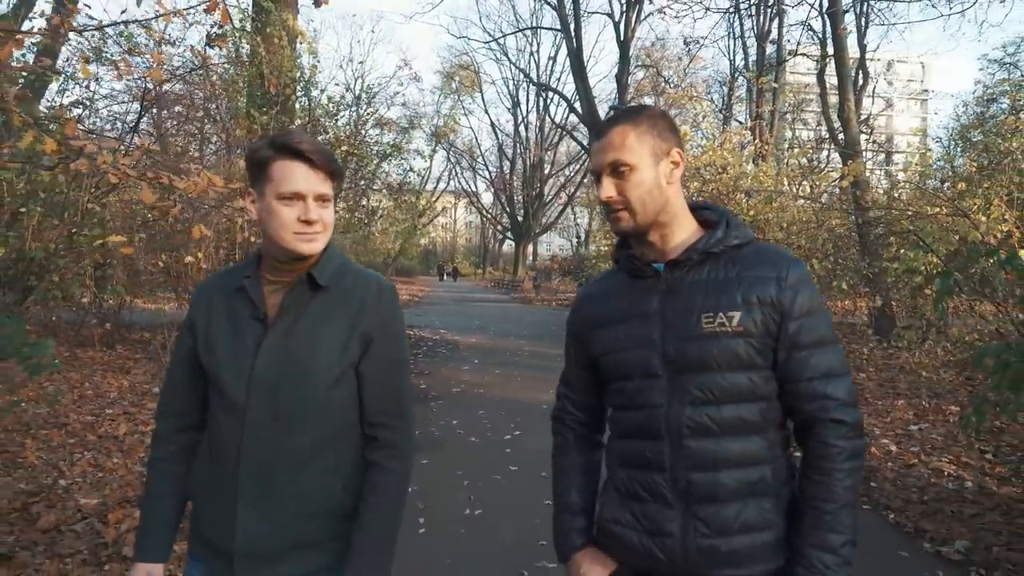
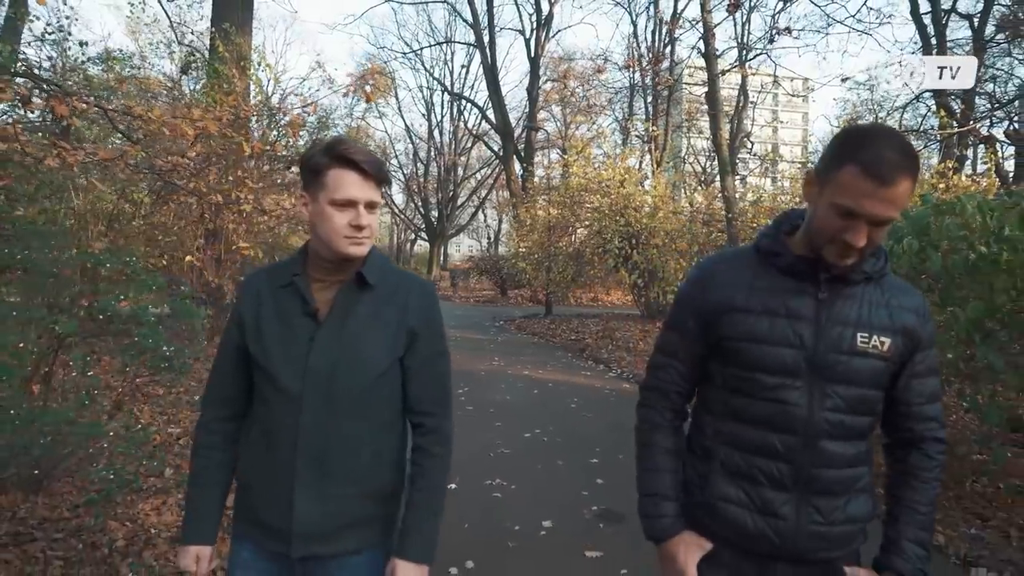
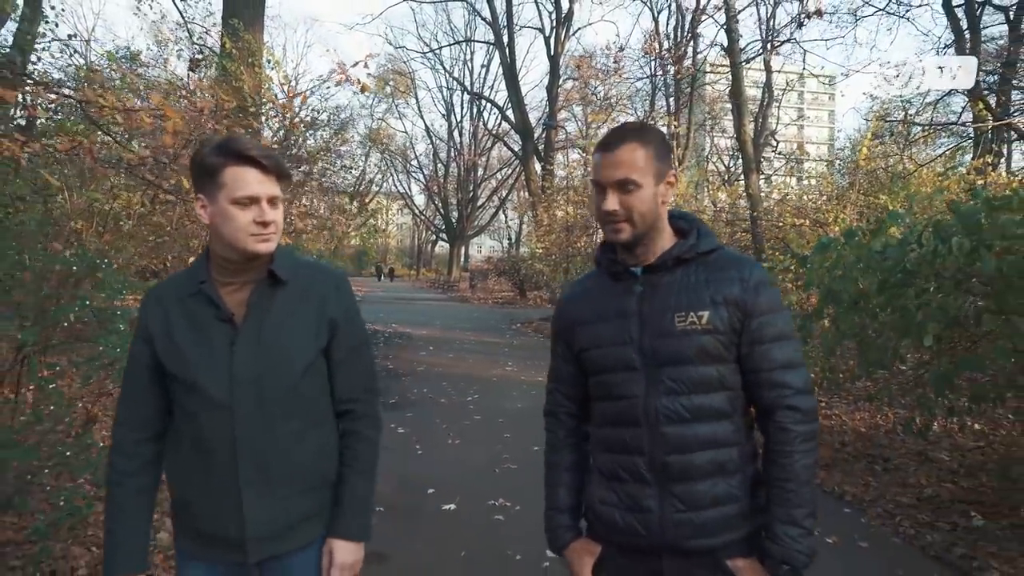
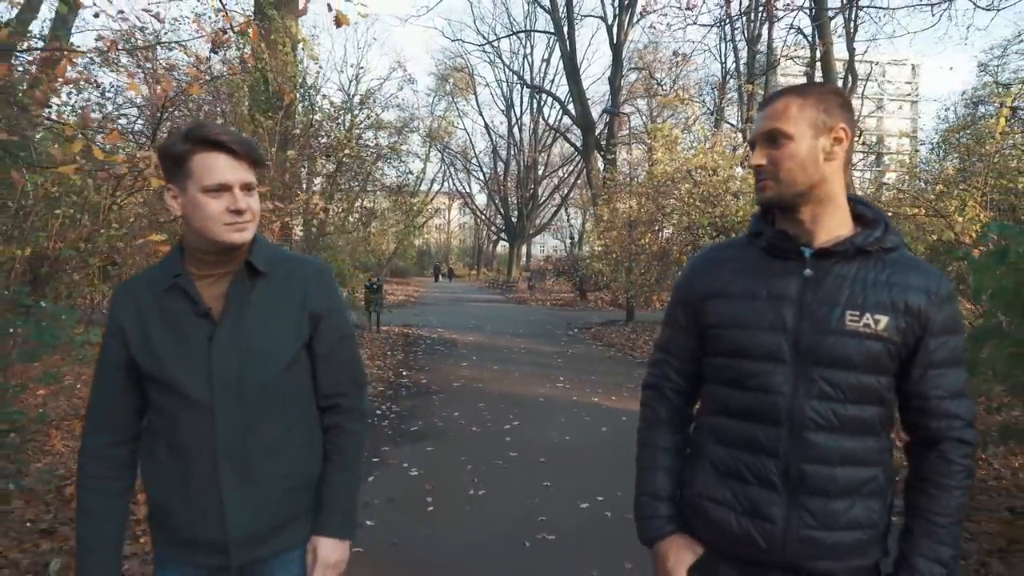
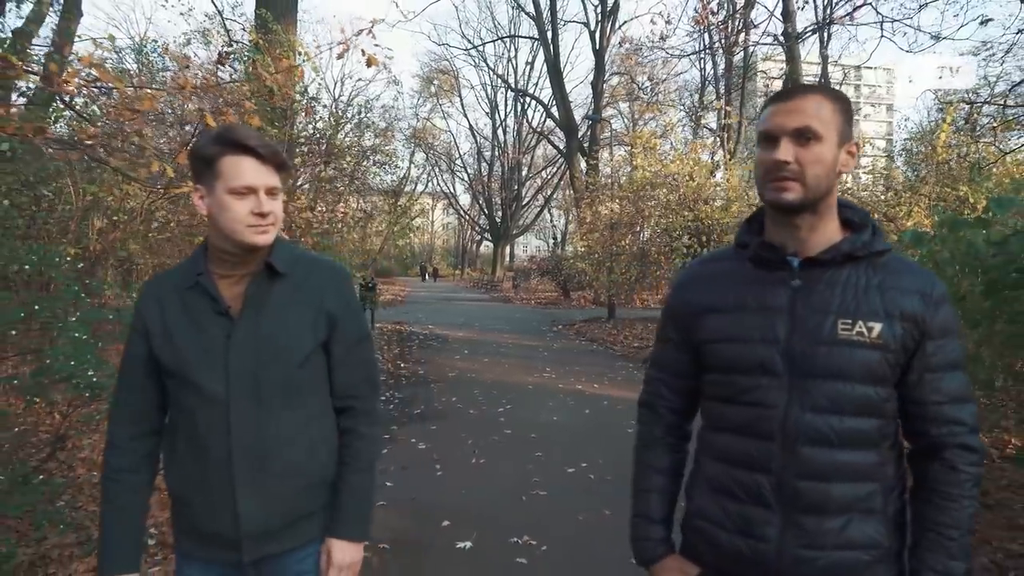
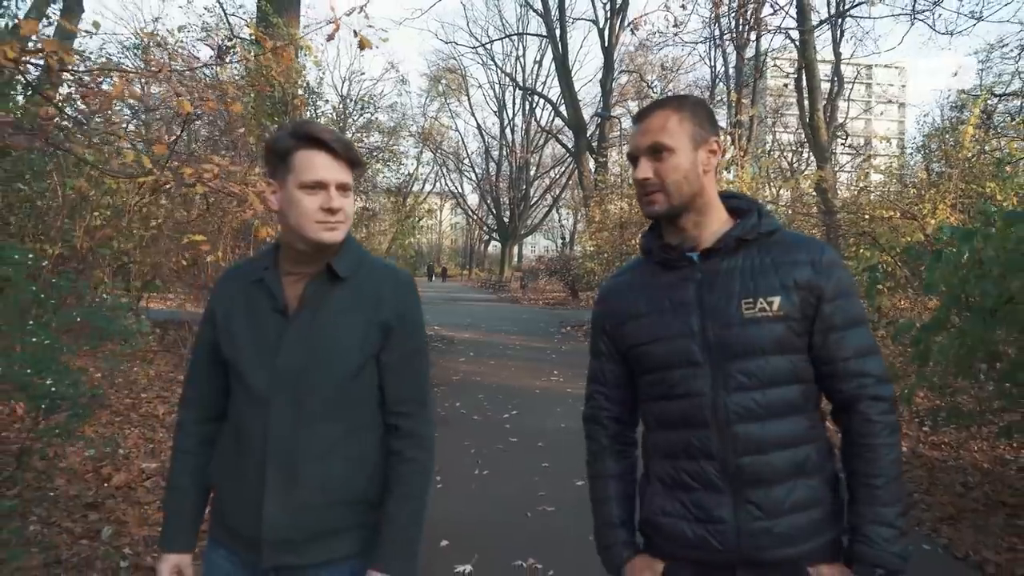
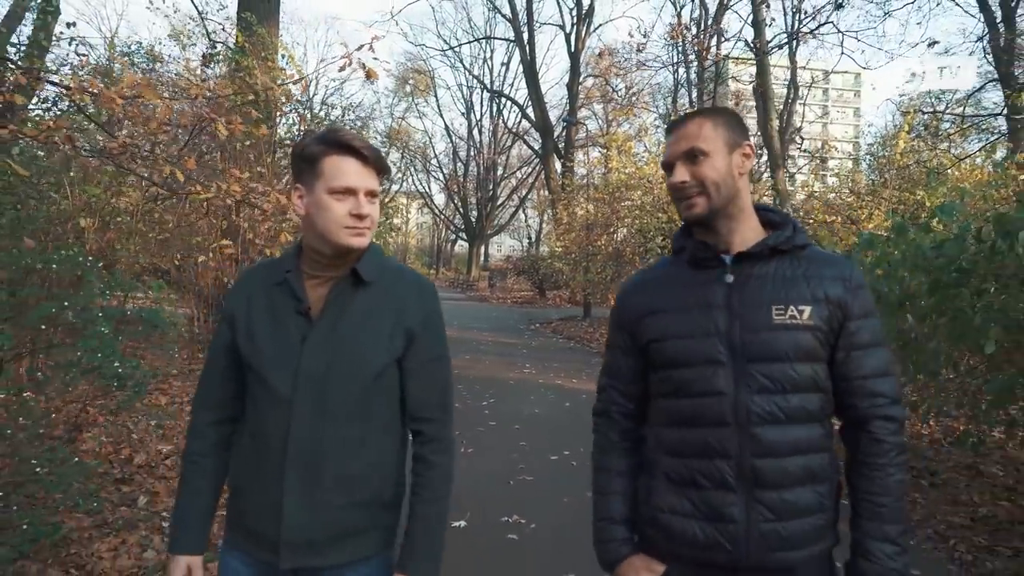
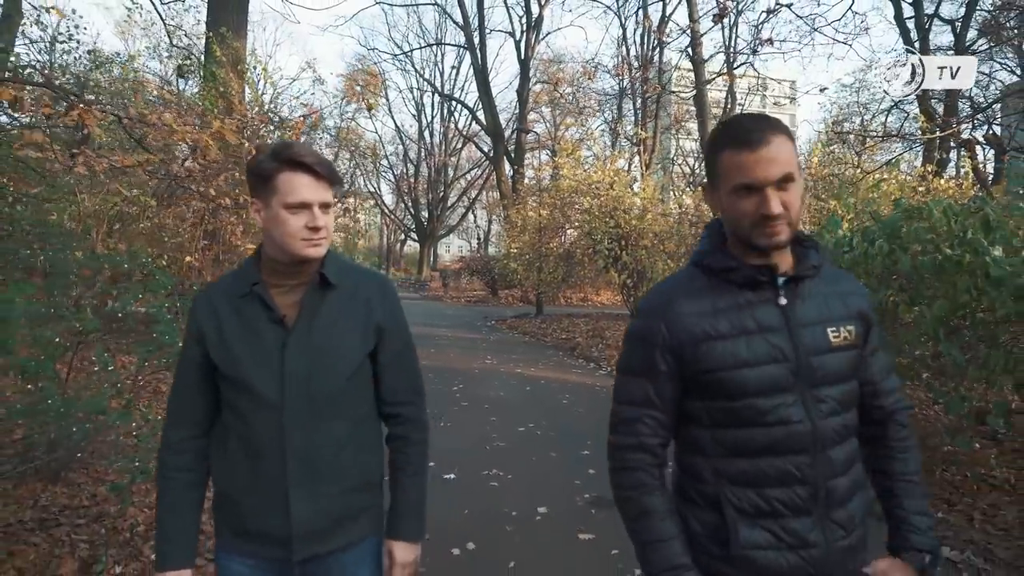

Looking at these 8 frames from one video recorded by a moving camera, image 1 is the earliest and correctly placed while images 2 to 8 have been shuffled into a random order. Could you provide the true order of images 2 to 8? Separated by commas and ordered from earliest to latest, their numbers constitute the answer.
4, 6, 5, 7, 3, 2, 8
